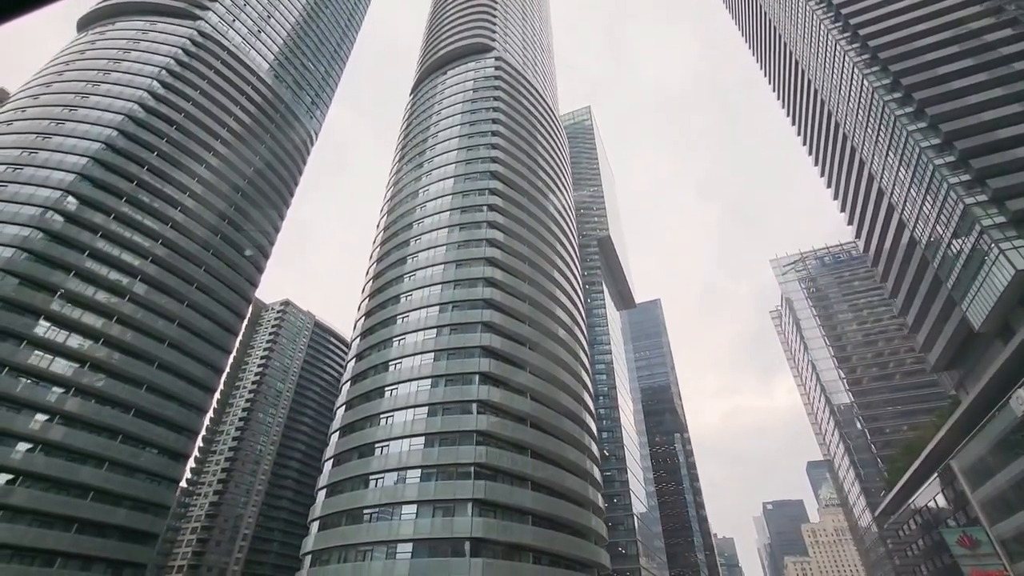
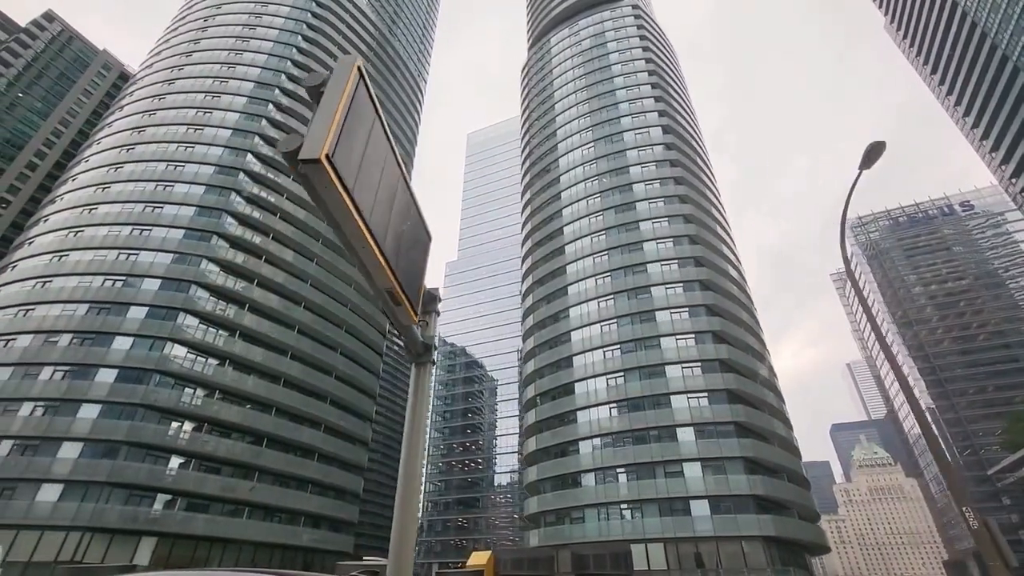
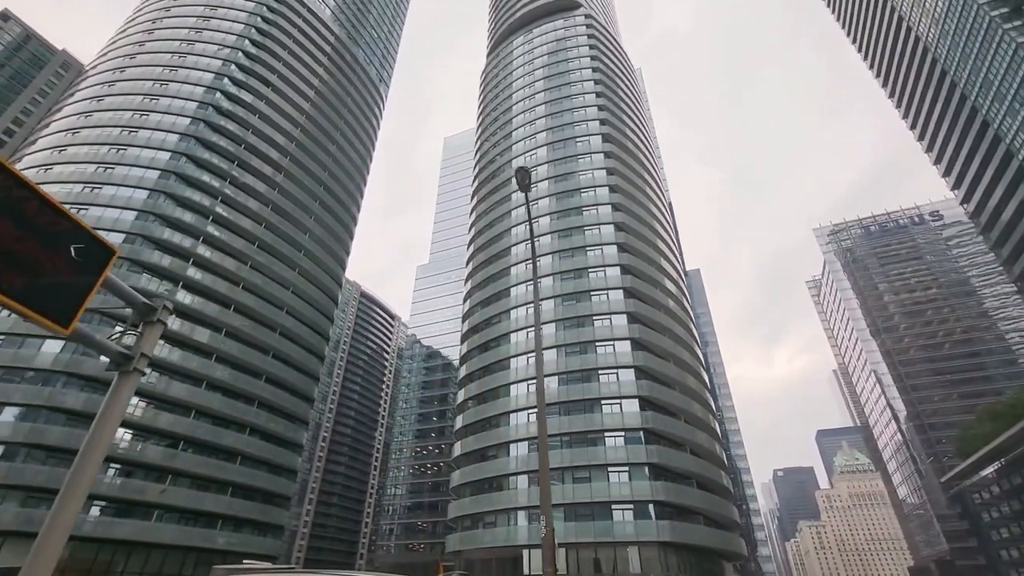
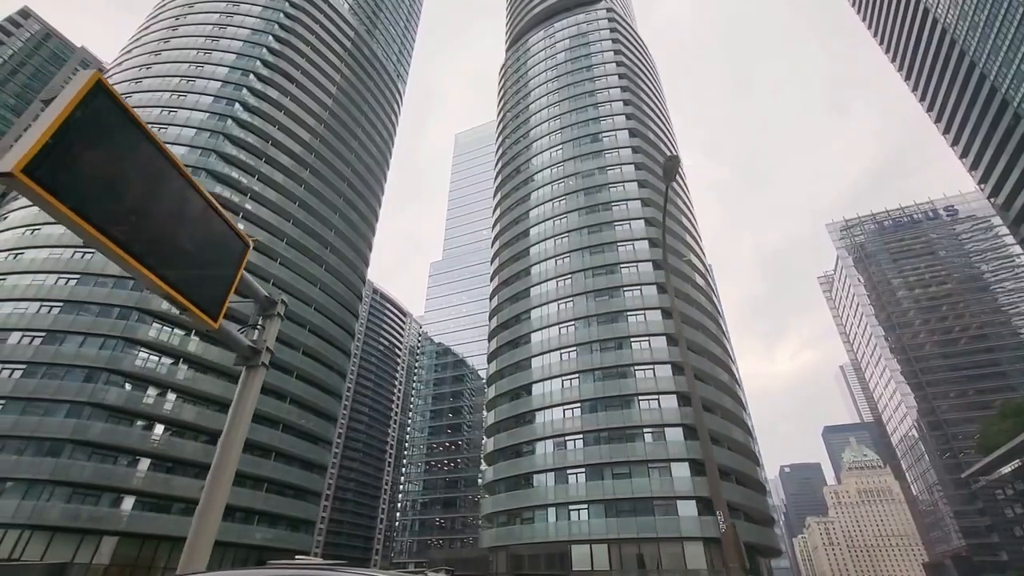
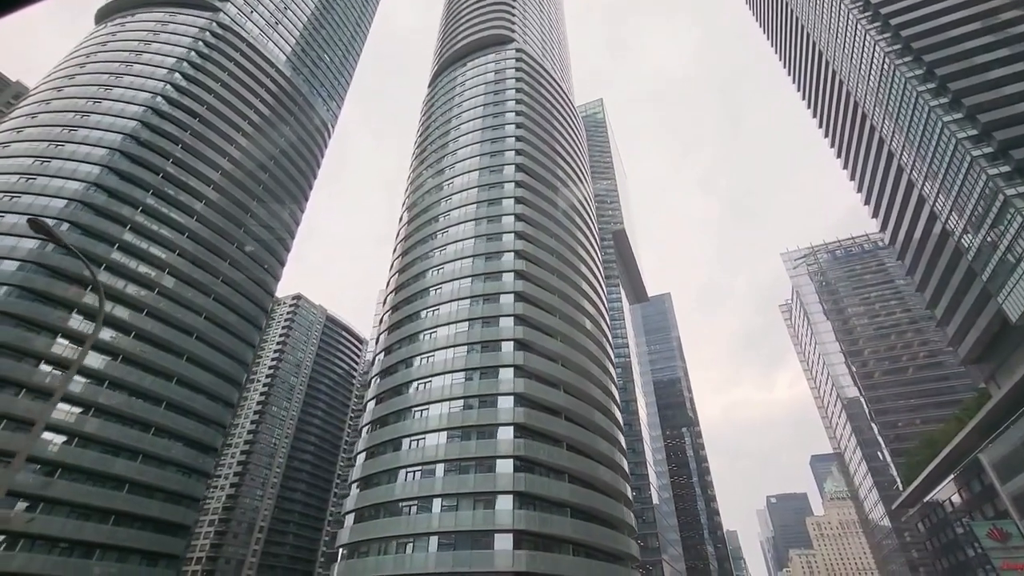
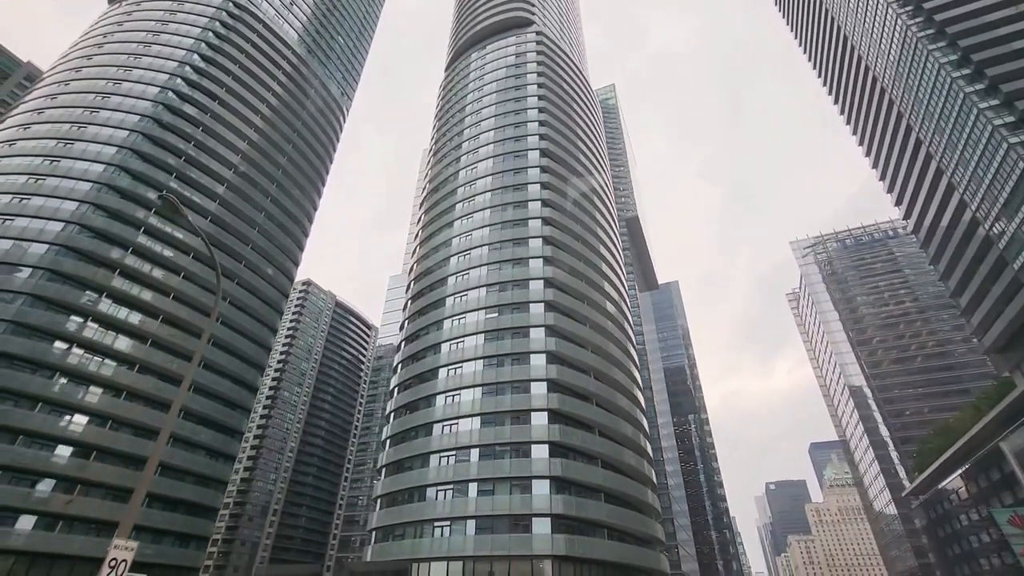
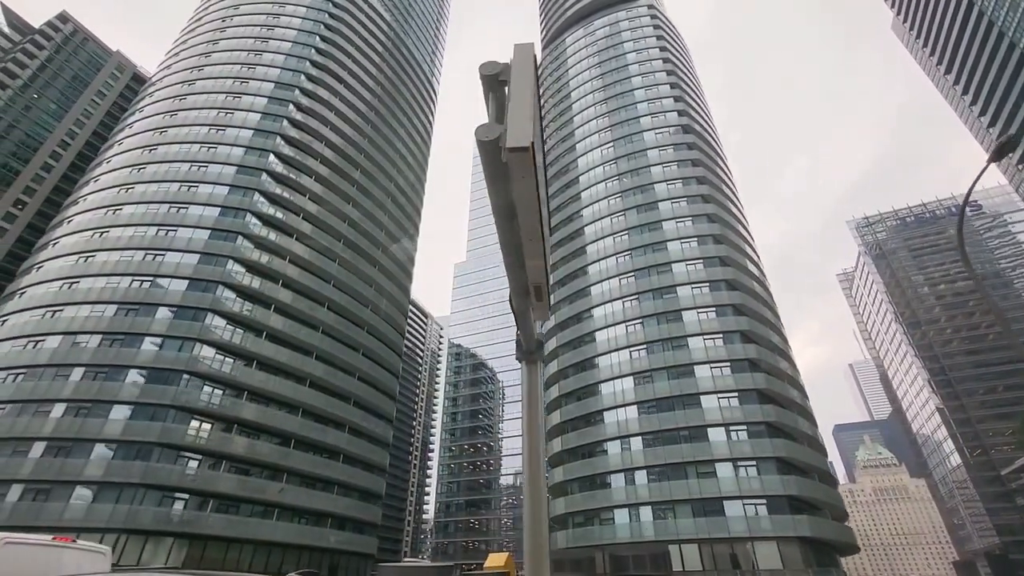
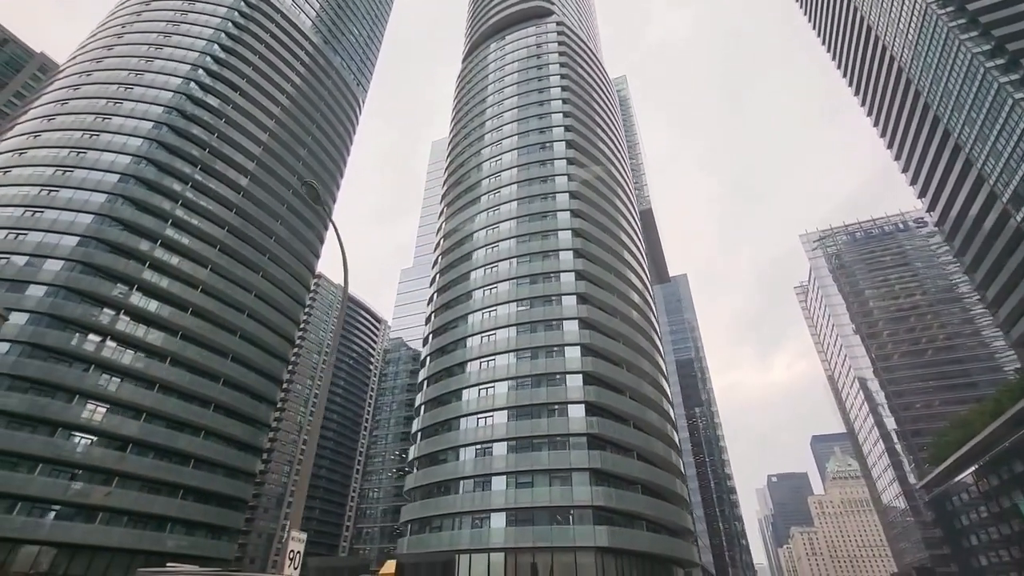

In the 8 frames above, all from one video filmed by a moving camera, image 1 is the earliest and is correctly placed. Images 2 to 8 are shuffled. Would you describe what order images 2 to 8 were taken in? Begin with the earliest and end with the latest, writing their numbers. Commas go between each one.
5, 6, 8, 3, 4, 2, 7
